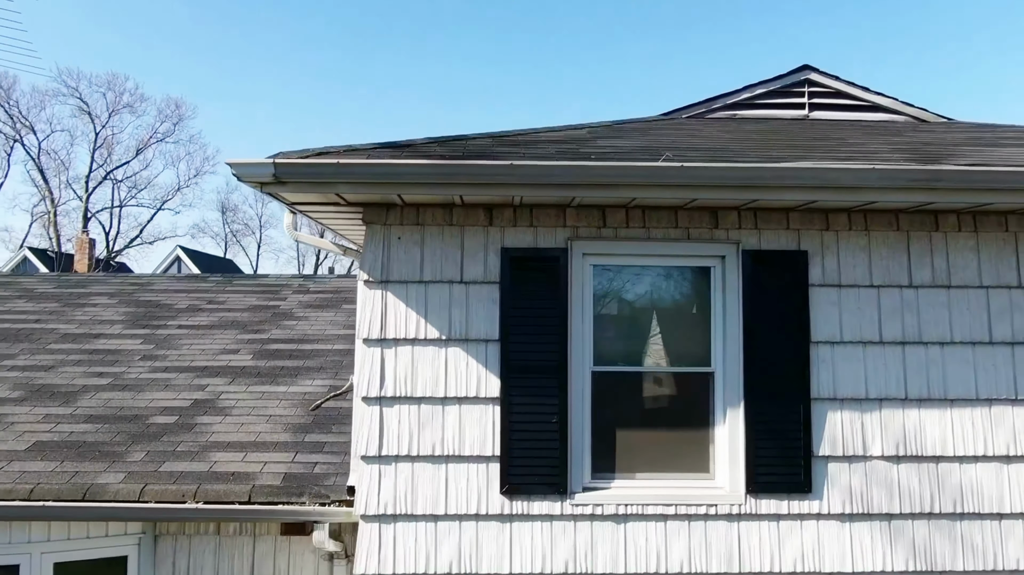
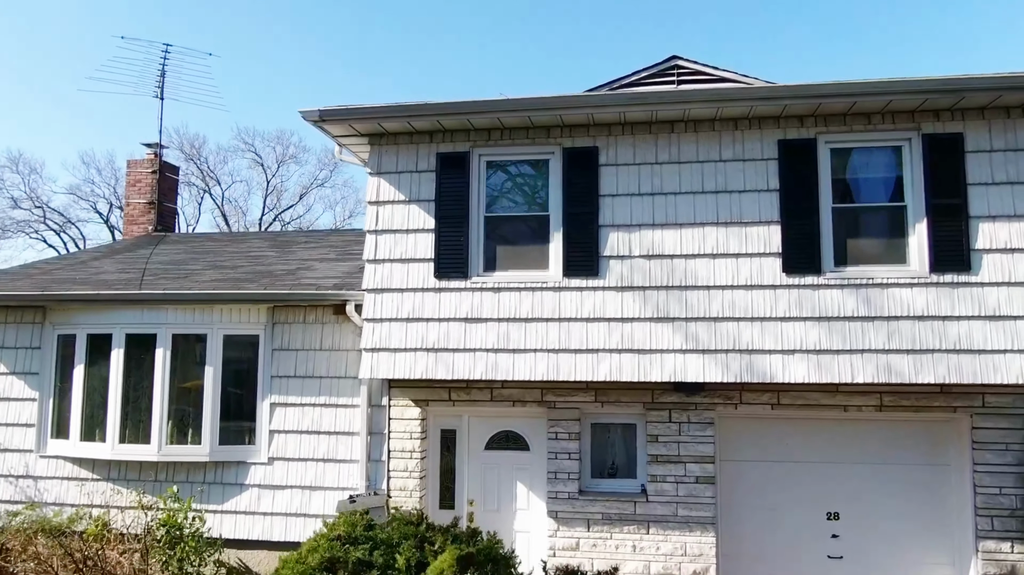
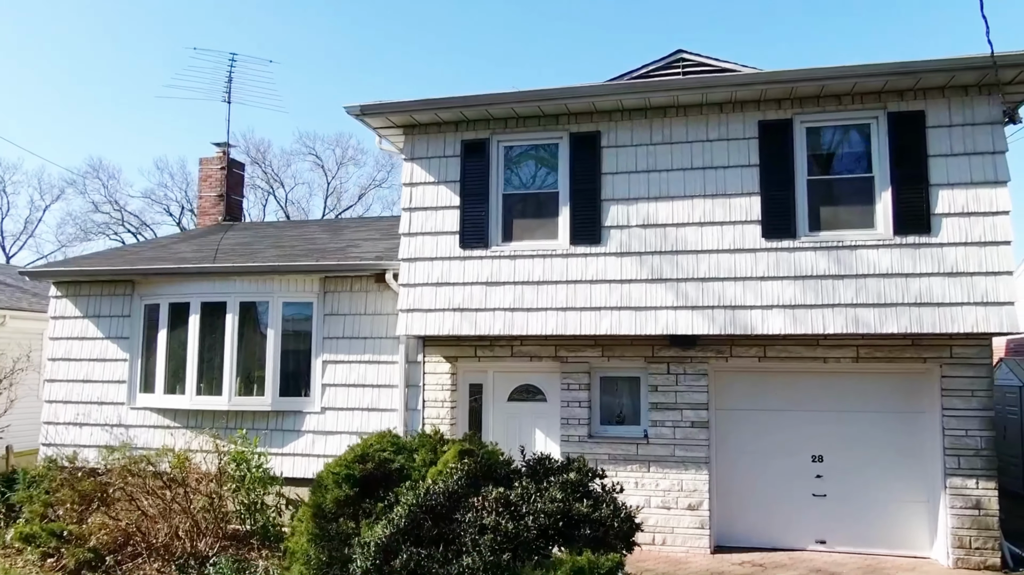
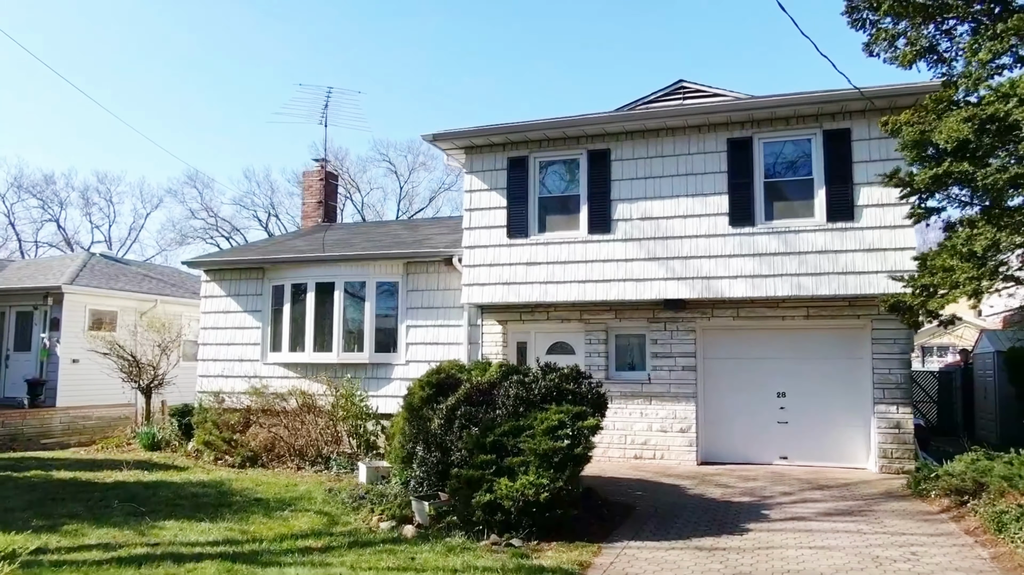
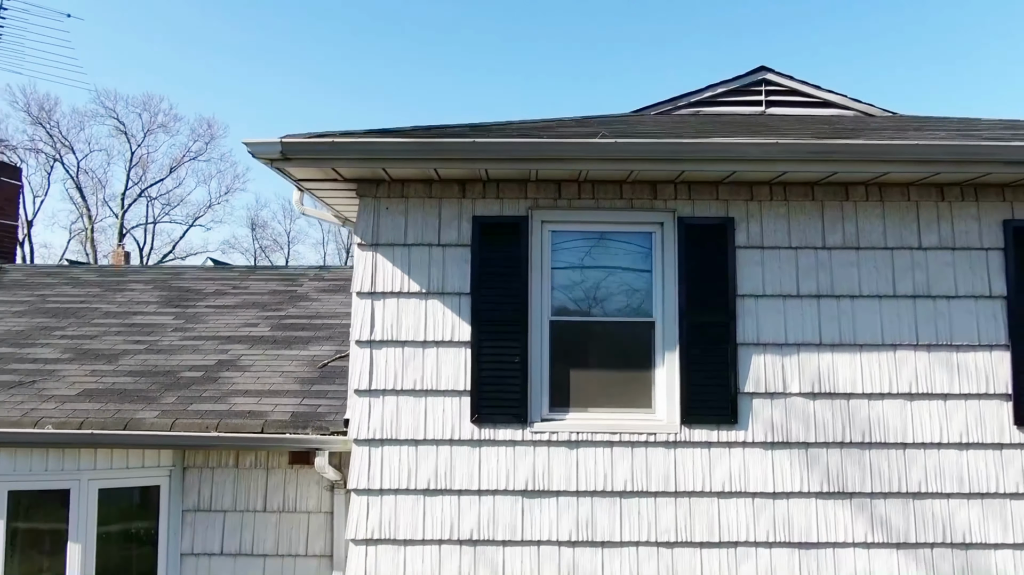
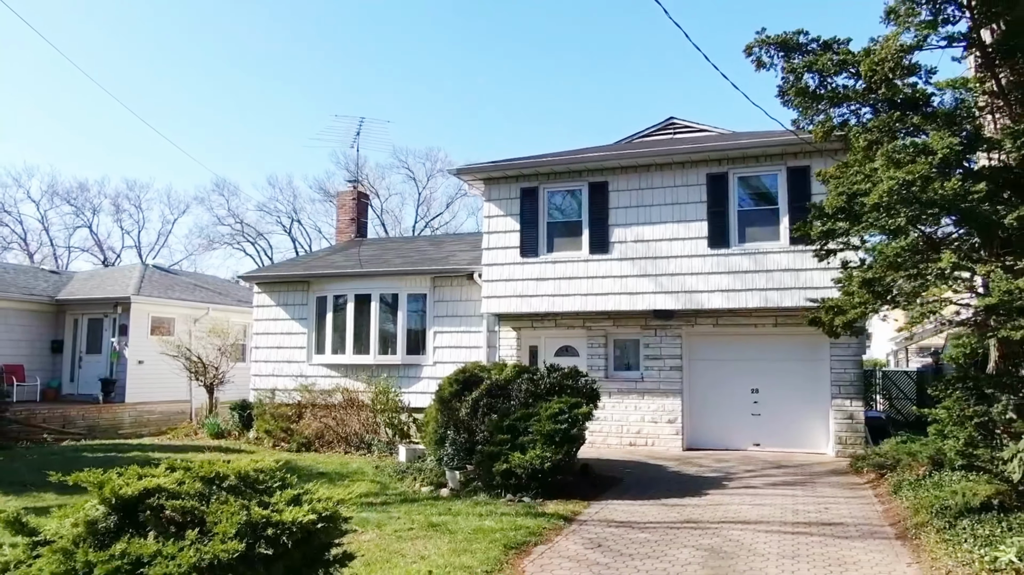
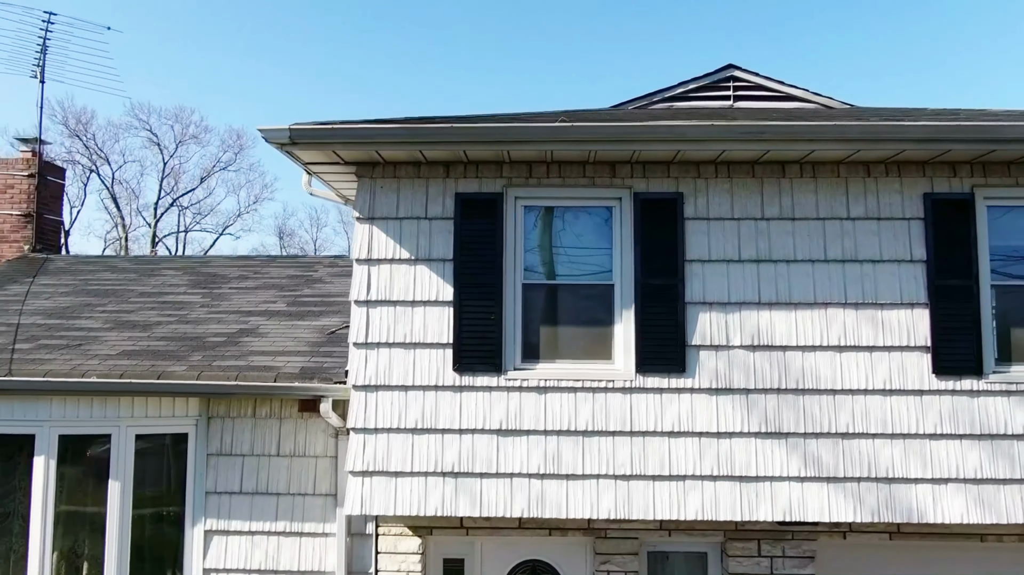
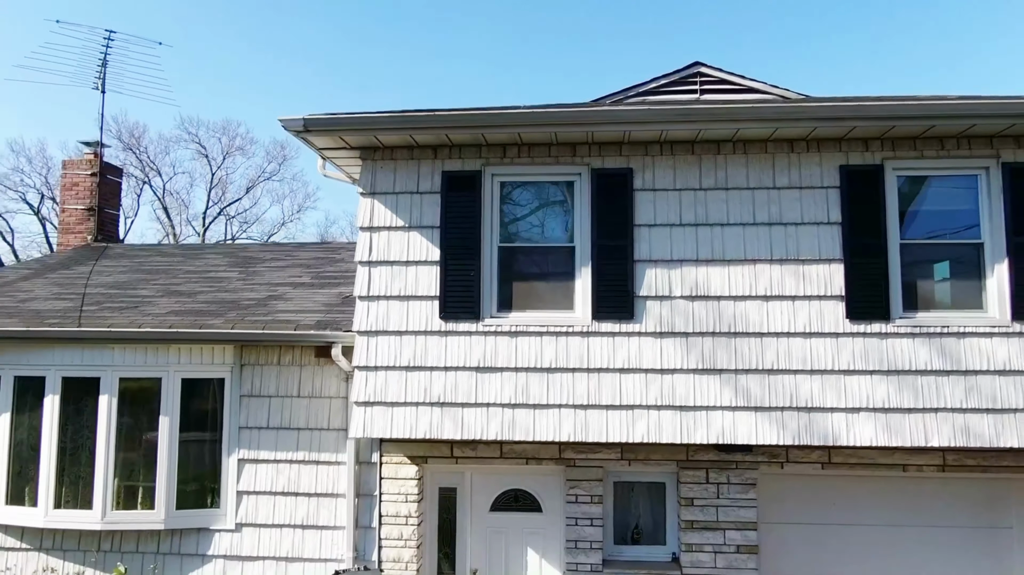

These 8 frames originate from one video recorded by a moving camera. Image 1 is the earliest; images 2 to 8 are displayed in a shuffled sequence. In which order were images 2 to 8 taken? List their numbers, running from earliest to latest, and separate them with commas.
5, 7, 8, 2, 3, 4, 6
